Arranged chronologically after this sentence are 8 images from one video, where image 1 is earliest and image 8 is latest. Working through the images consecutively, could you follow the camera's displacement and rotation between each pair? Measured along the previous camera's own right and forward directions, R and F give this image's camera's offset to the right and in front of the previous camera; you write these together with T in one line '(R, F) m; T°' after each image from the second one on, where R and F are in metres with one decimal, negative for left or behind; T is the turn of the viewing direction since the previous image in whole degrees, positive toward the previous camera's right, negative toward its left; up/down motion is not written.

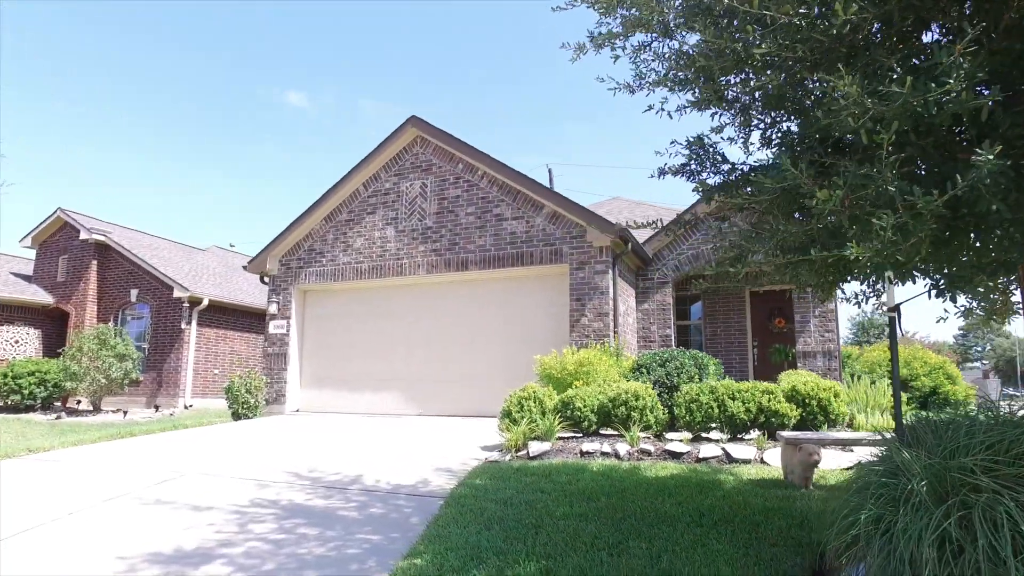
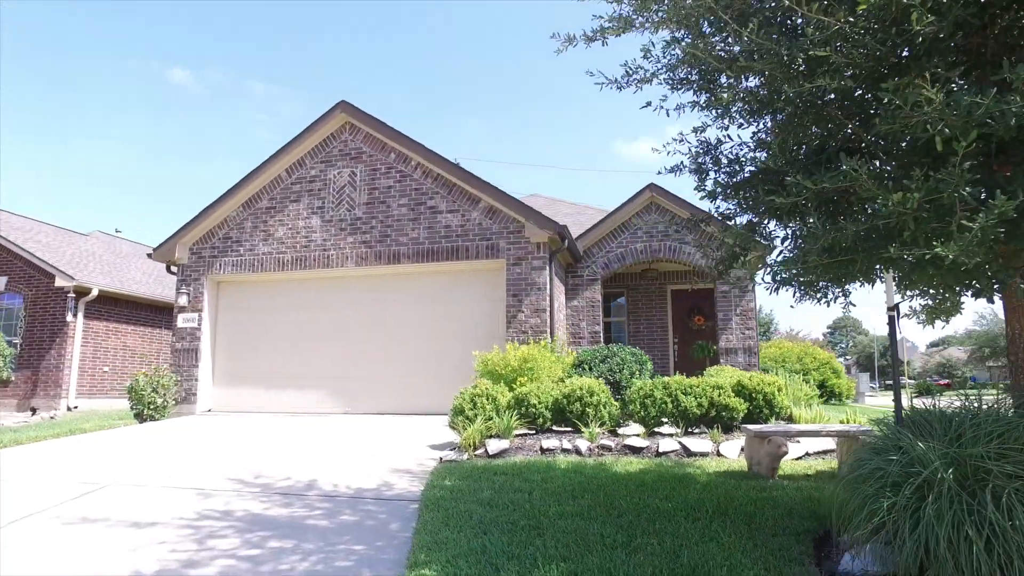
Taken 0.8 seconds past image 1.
(-0.7, +0.2) m; +9°
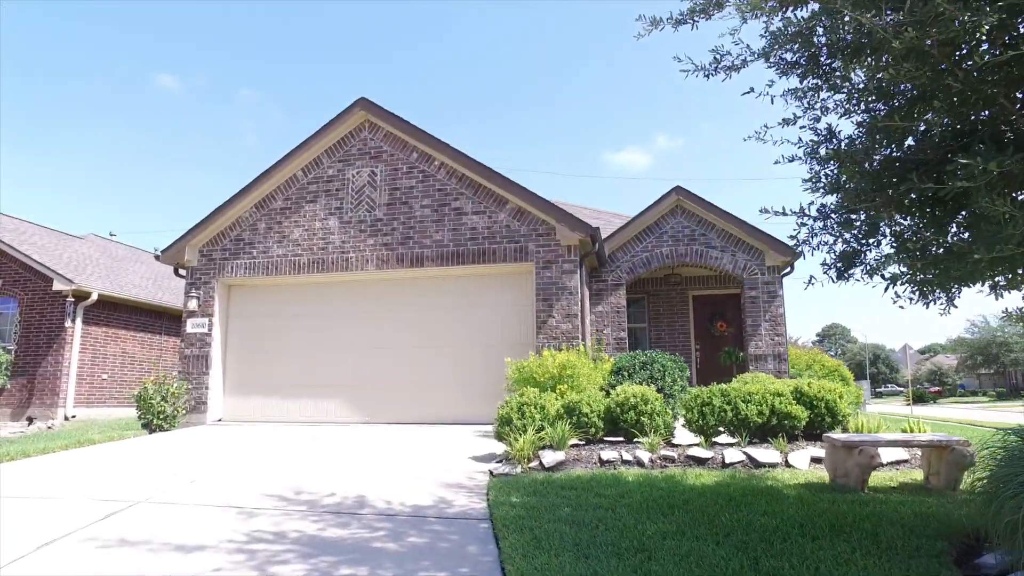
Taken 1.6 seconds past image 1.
(-0.7, +0.4) m; +1°
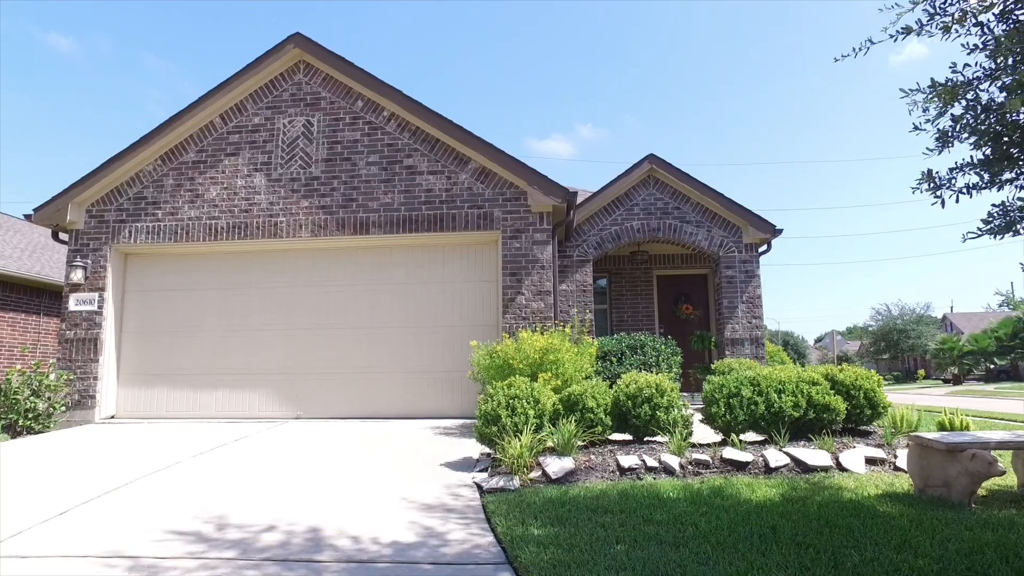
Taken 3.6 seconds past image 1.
(-0.6, +1.5) m; +7°
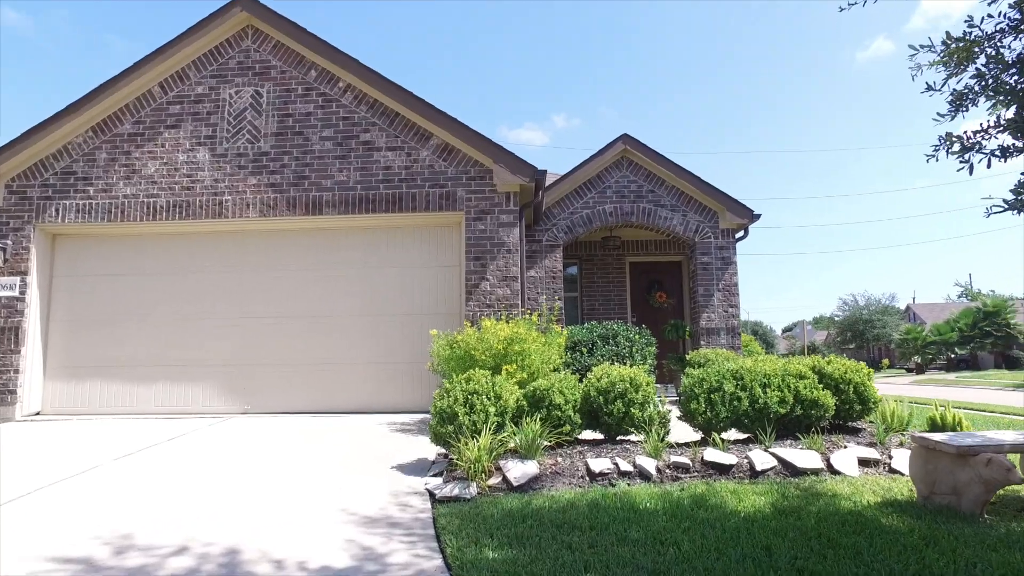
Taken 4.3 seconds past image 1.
(+0.1, +0.6) m; +2°
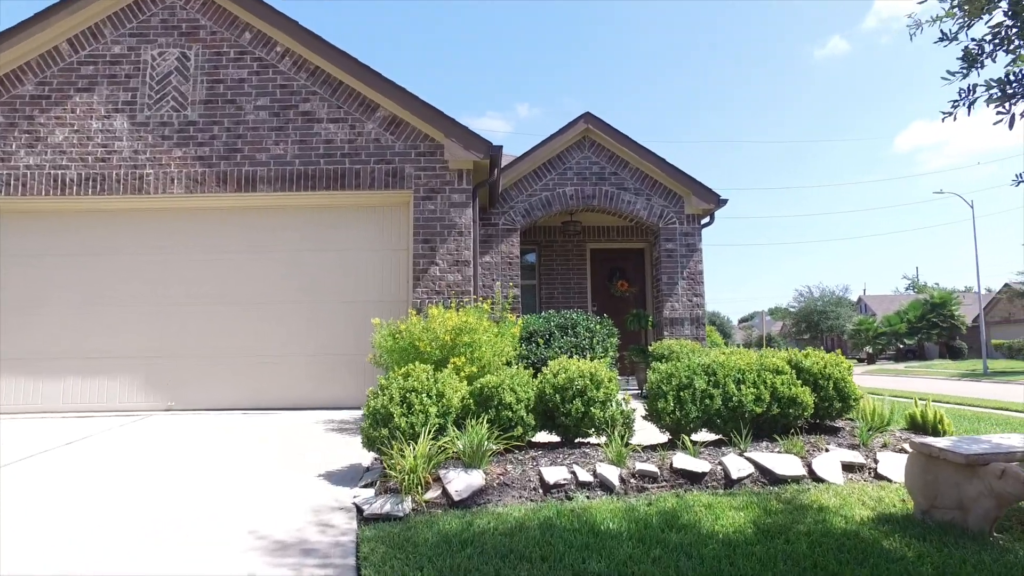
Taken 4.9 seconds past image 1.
(+0.1, +0.7) m; +3°
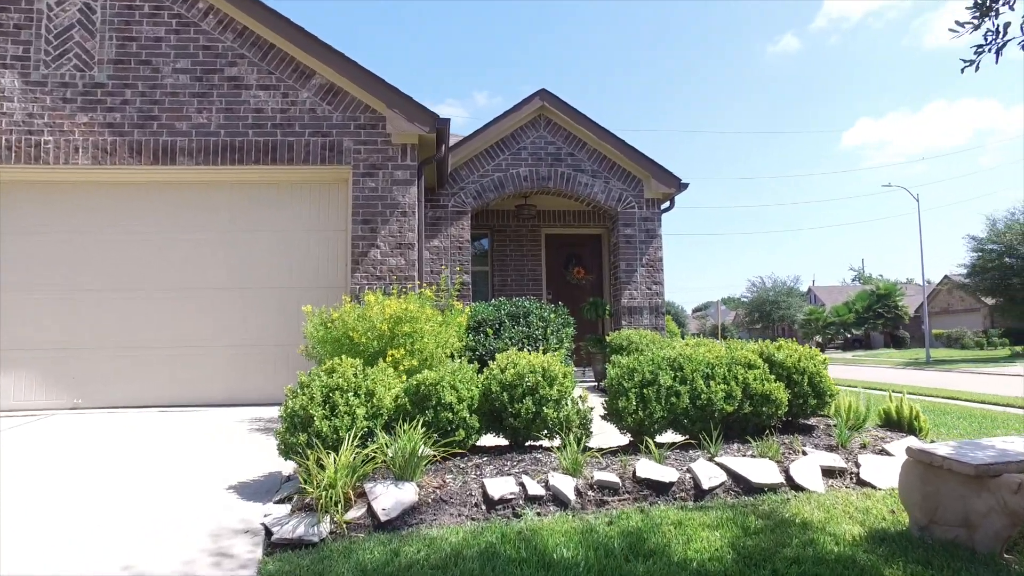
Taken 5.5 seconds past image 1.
(+0.1, +0.6) m; +4°
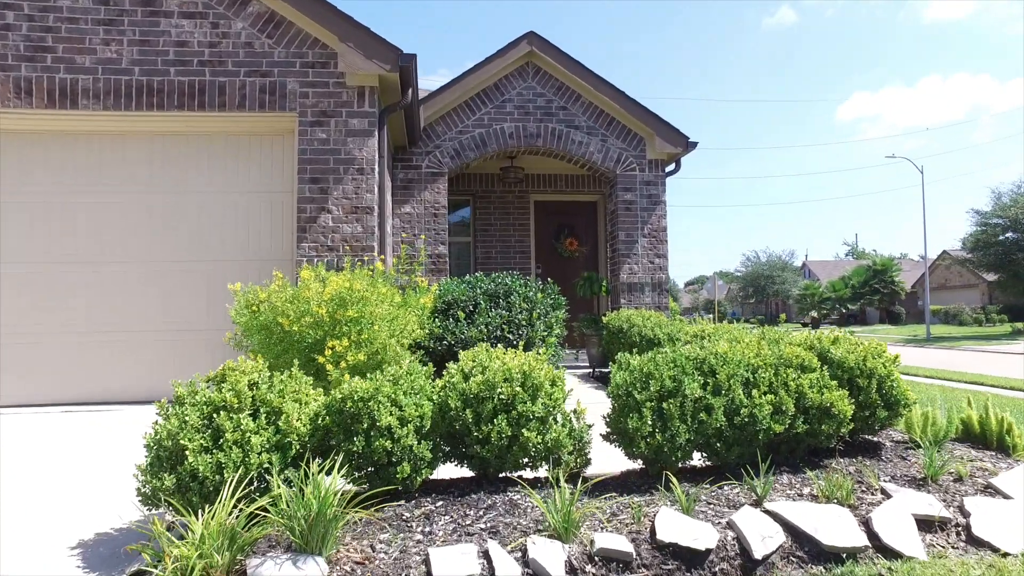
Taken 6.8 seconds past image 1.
(+0.1, +1.2) m; +1°
